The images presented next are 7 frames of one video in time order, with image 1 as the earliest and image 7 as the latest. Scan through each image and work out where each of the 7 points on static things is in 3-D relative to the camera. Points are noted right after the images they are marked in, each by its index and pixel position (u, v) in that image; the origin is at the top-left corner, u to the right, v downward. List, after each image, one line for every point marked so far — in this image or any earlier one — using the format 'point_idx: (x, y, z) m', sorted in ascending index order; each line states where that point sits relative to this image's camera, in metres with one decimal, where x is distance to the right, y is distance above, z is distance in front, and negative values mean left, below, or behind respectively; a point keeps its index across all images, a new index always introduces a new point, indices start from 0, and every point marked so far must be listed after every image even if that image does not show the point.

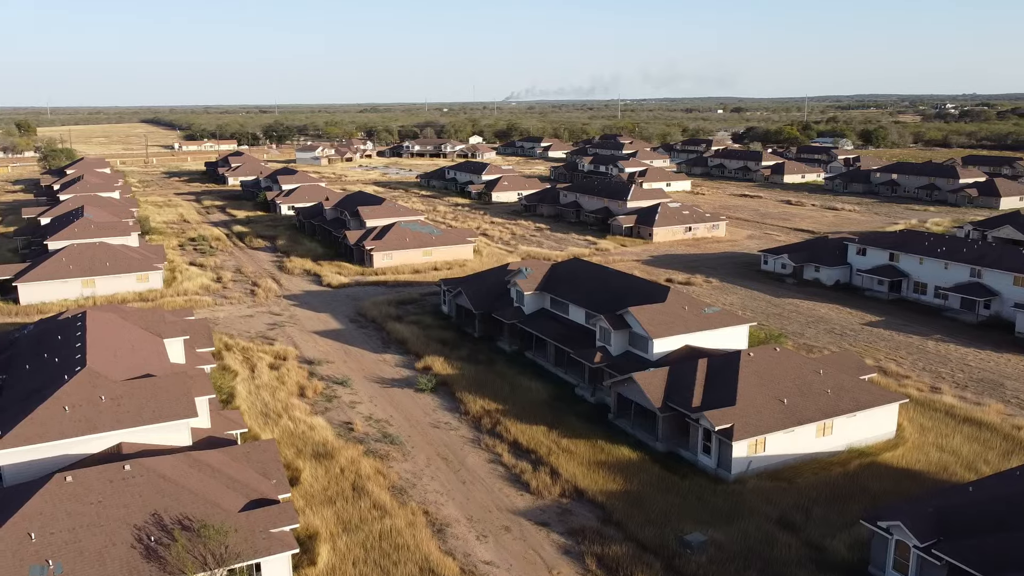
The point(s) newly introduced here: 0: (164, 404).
0: (-8.4, -2.8, +19.4) m
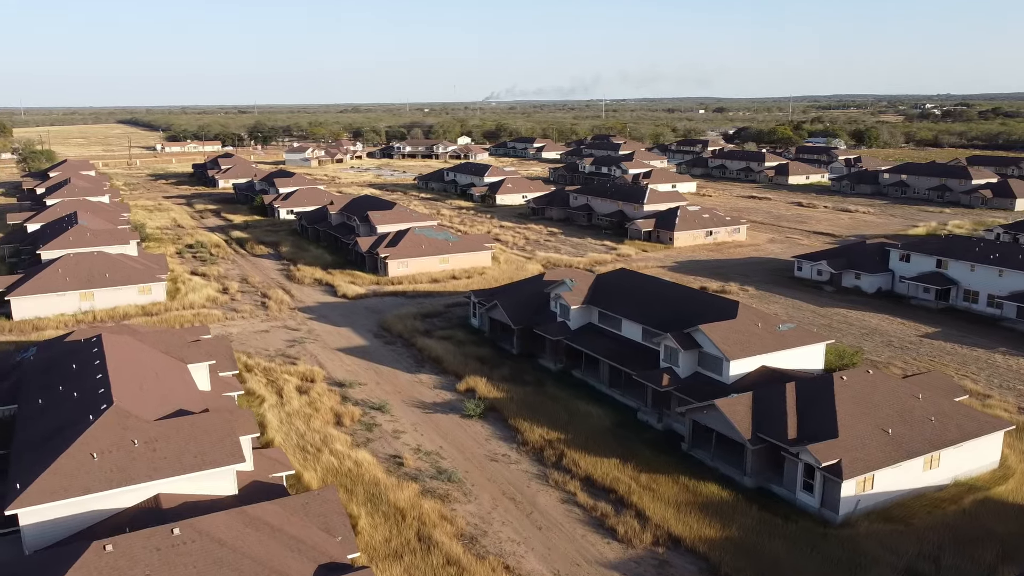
0: (-6.4, -3.3, +16.9) m
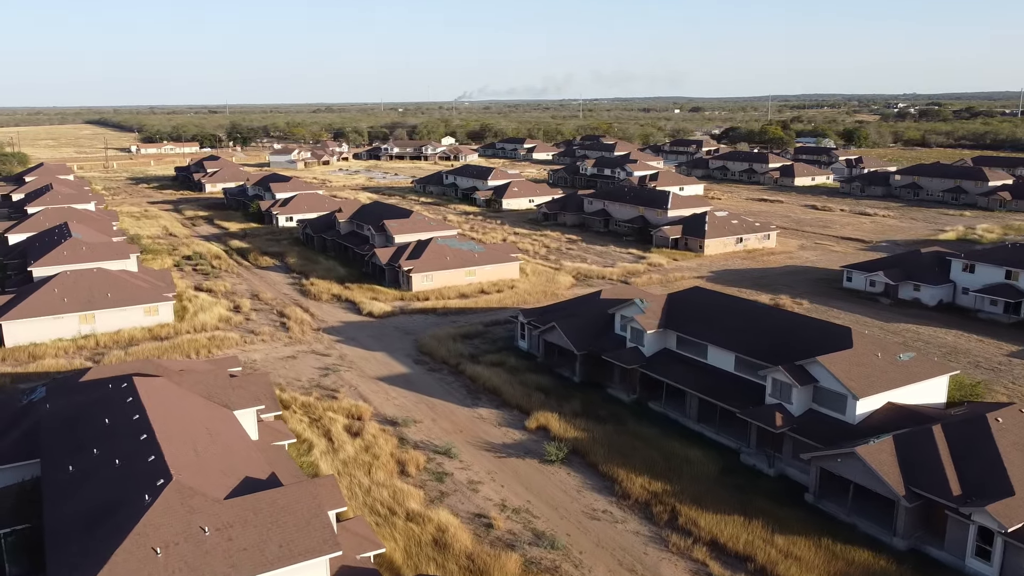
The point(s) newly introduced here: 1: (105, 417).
0: (-3.7, -4.1, +13.6) m
1: (-9.1, -2.9, +18.0) m
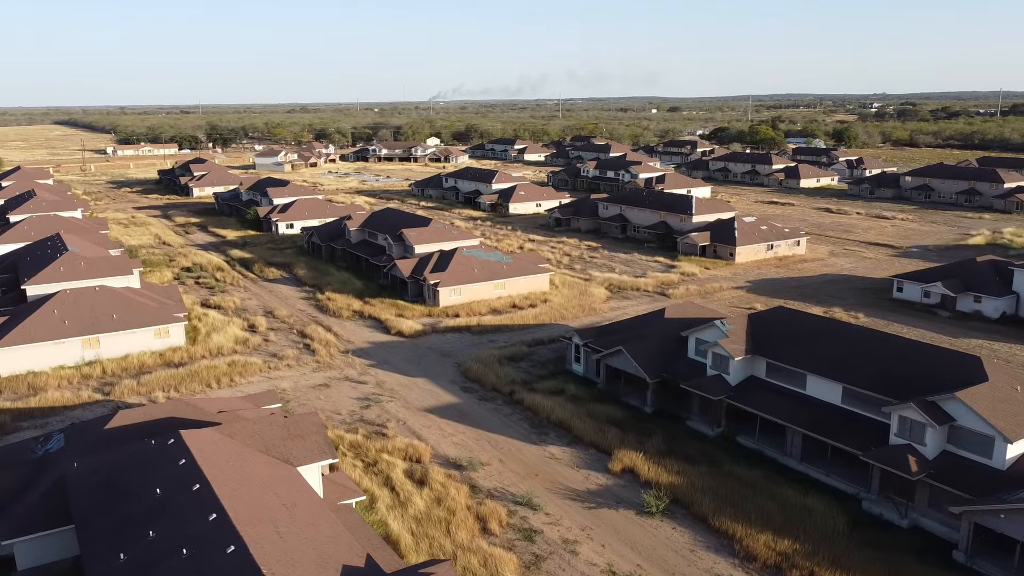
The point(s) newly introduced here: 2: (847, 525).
0: (-1.2, -4.8, +10.8) m
1: (-6.7, -3.6, +15.0) m
2: (+7.8, -5.5, +18.7) m
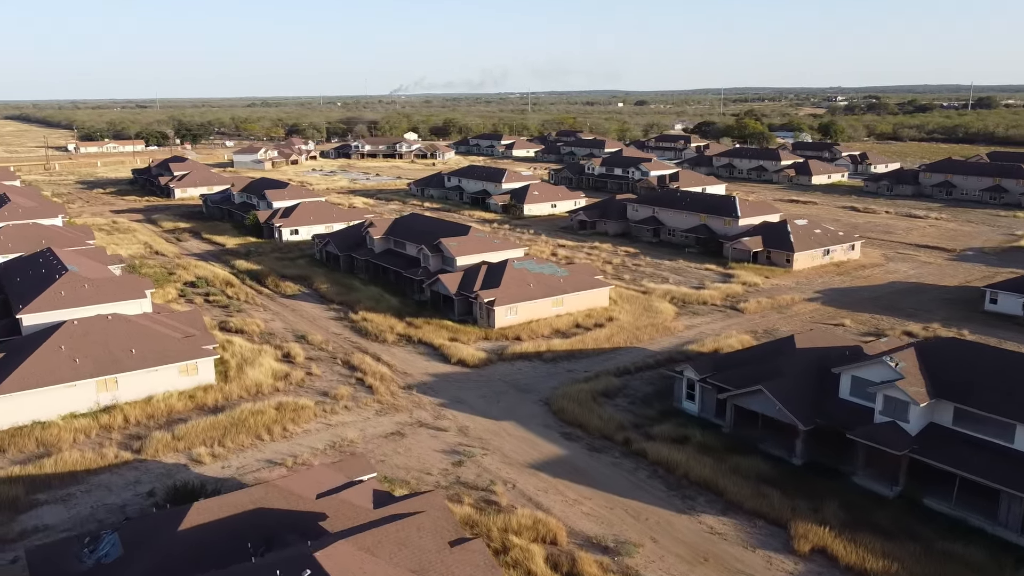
0: (+2.9, -5.8, +6.5) m
1: (-2.8, -4.6, +10.5) m
2: (+11.5, -6.3, +14.9) m
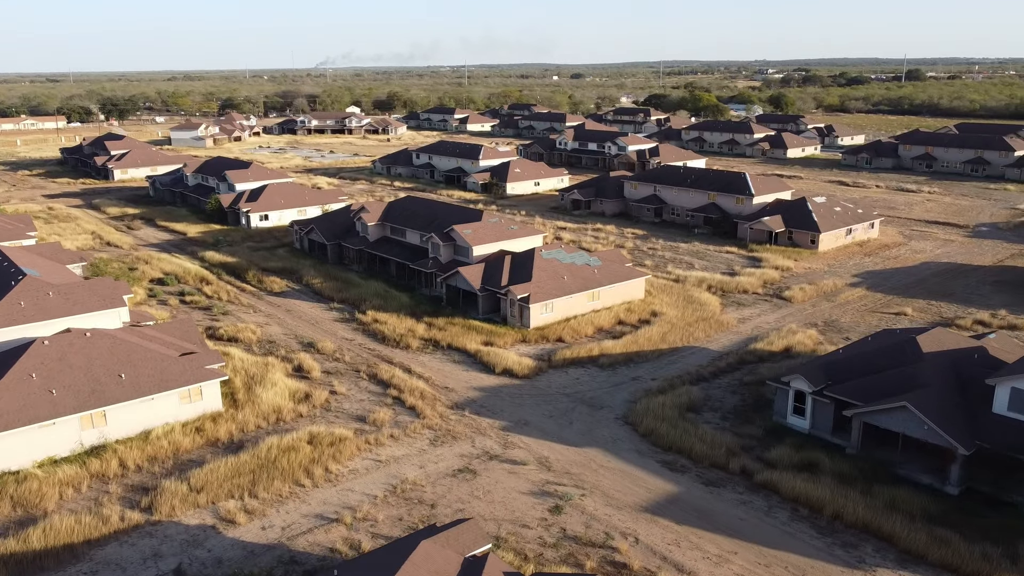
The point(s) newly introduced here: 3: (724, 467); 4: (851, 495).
0: (+6.7, -6.3, +3.0) m
1: (+0.6, -5.2, +6.4) m
2: (+14.5, -6.4, +12.0) m
3: (+5.2, -4.4, +19.8) m
4: (+7.6, -4.7, +18.2) m
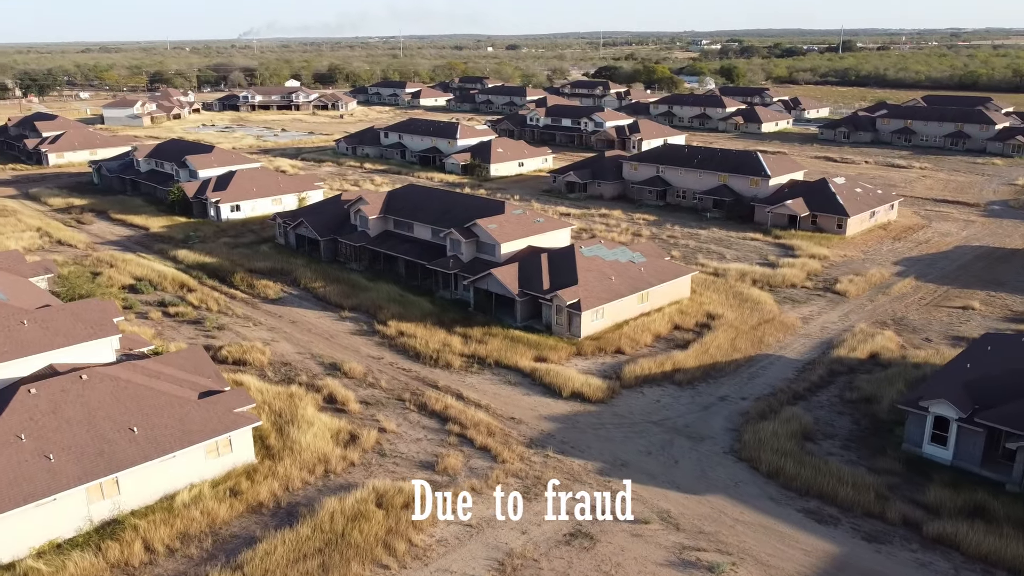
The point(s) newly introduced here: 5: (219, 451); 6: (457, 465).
0: (+10.5, -7.2, +0.3) m
1: (+4.2, -6.1, +3.2) m
2: (+17.6, -6.7, +9.9) m
3: (+7.7, -4.7, +16.8) m
4: (+10.3, -5.0, +15.4) m
5: (-6.6, -3.7, +18.4) m
6: (-1.3, -4.2, +18.9) m
